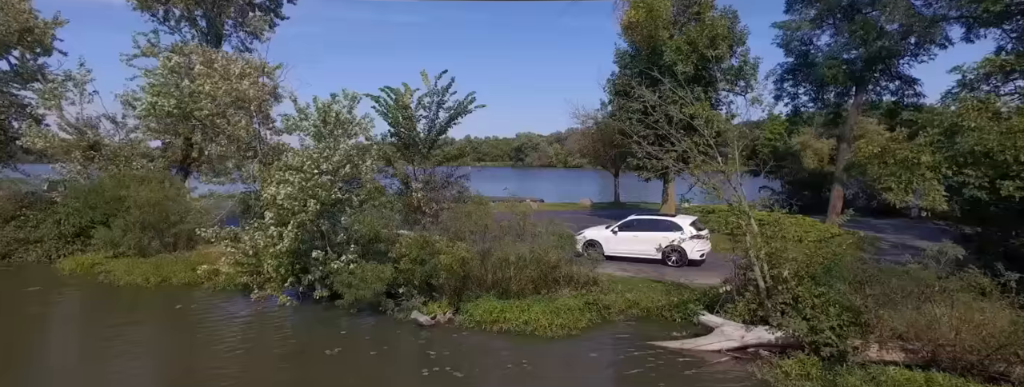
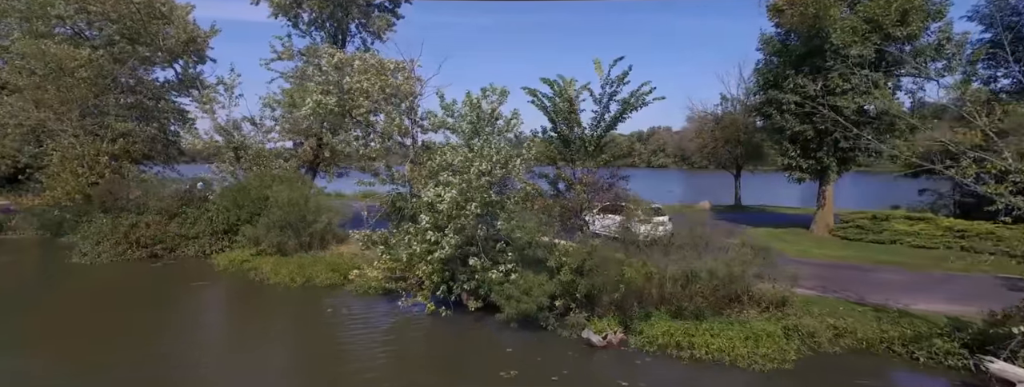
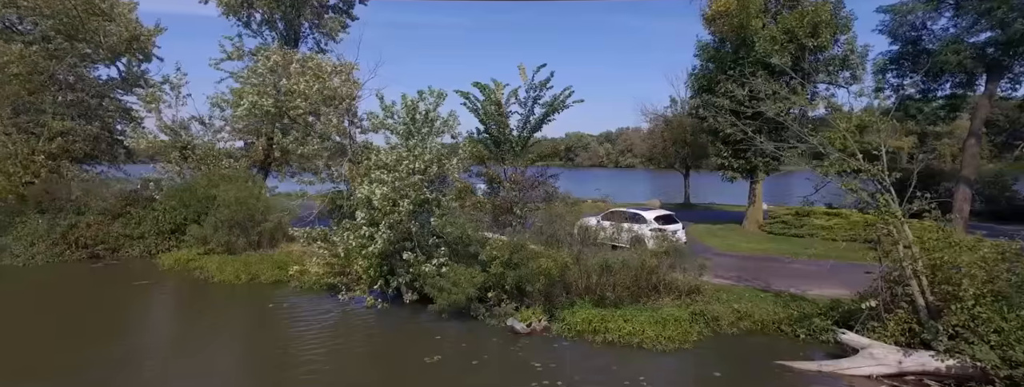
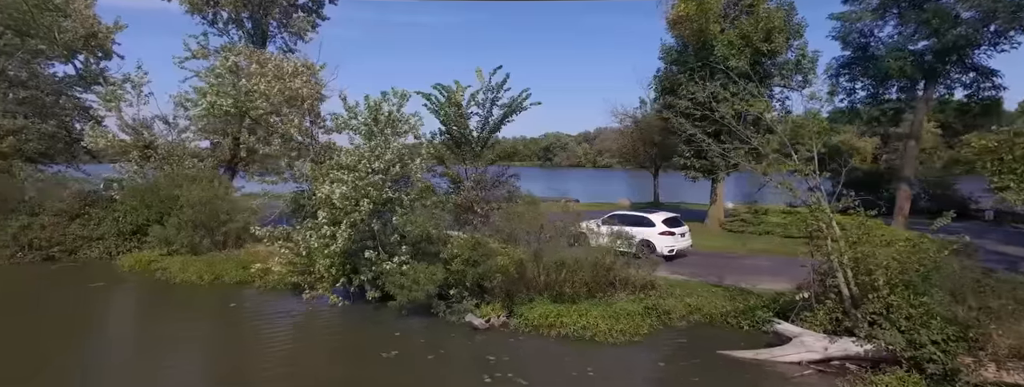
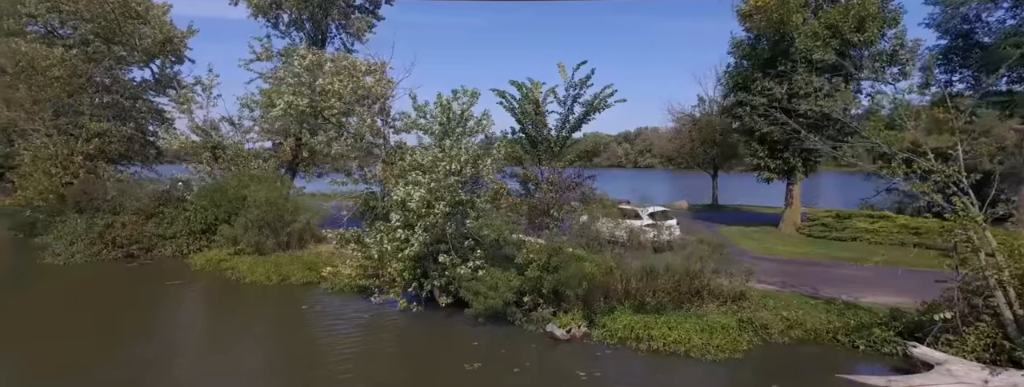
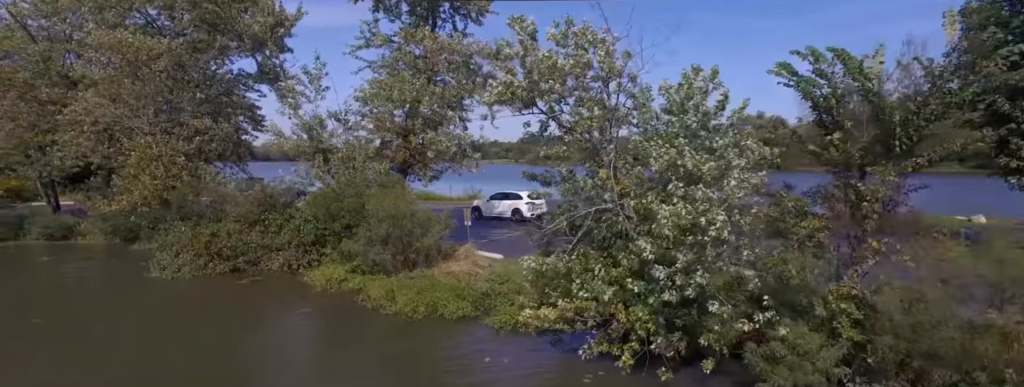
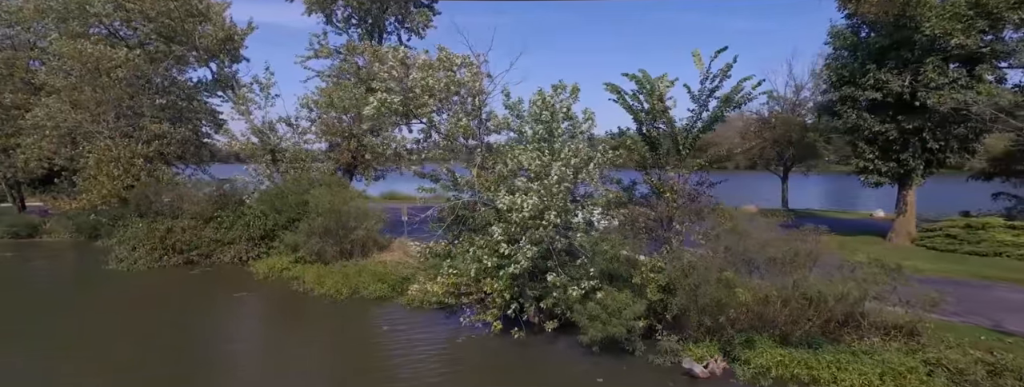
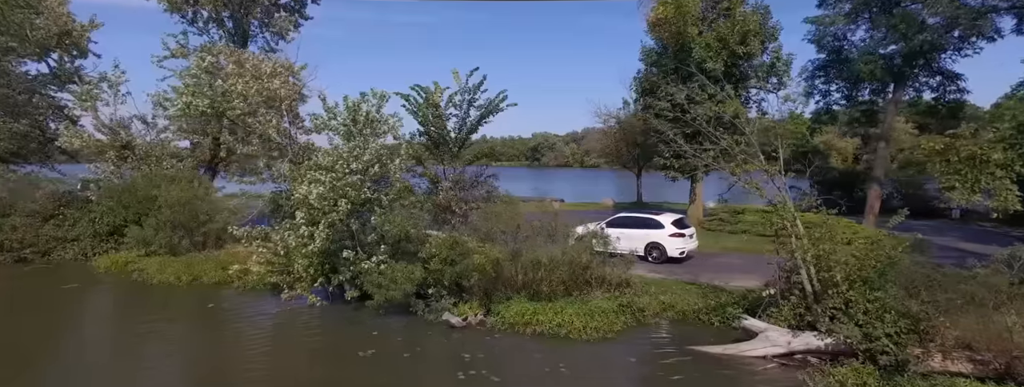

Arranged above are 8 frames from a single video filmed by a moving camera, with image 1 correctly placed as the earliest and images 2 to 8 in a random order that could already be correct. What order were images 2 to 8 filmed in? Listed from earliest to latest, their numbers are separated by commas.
8, 4, 3, 5, 2, 7, 6
